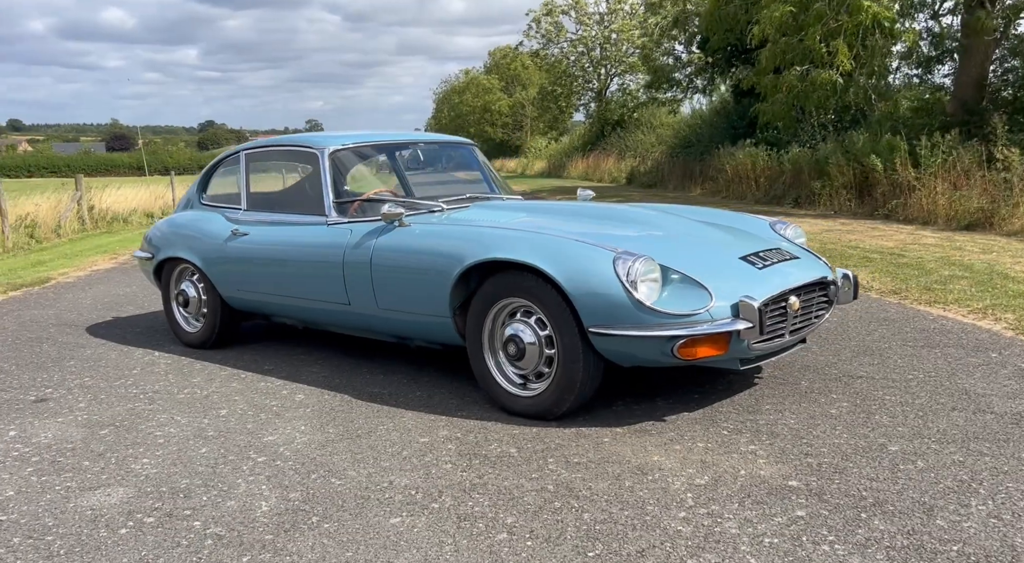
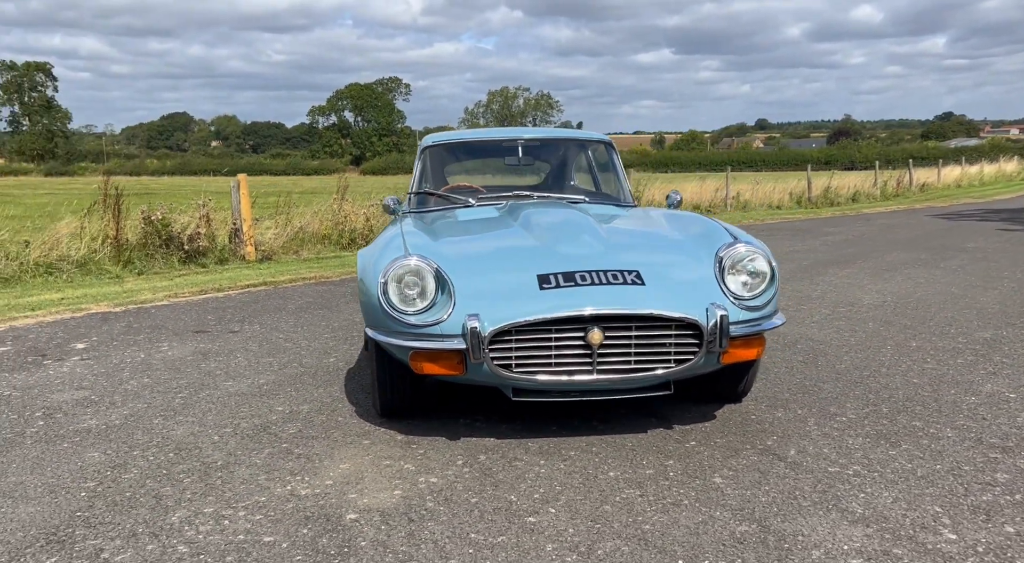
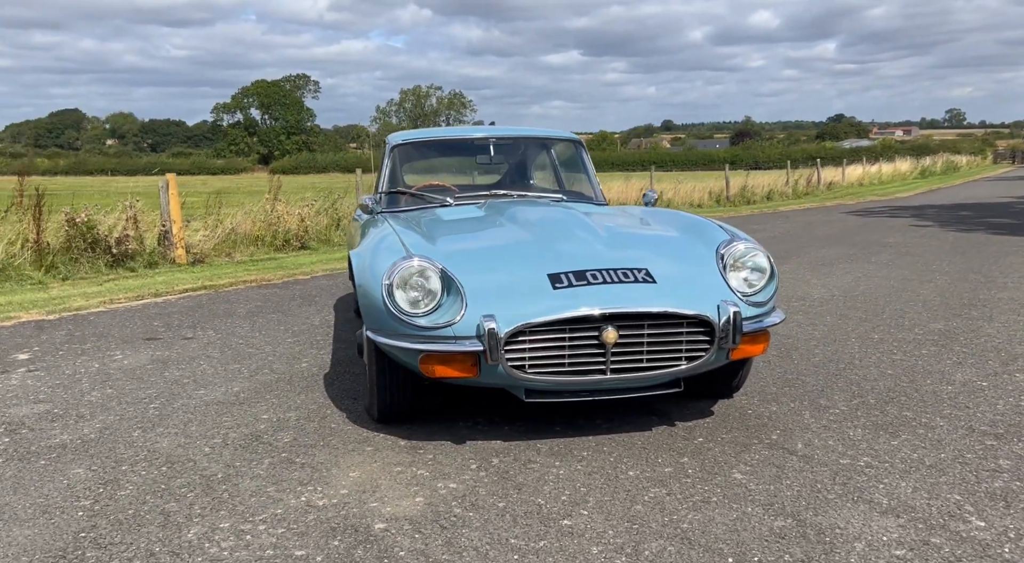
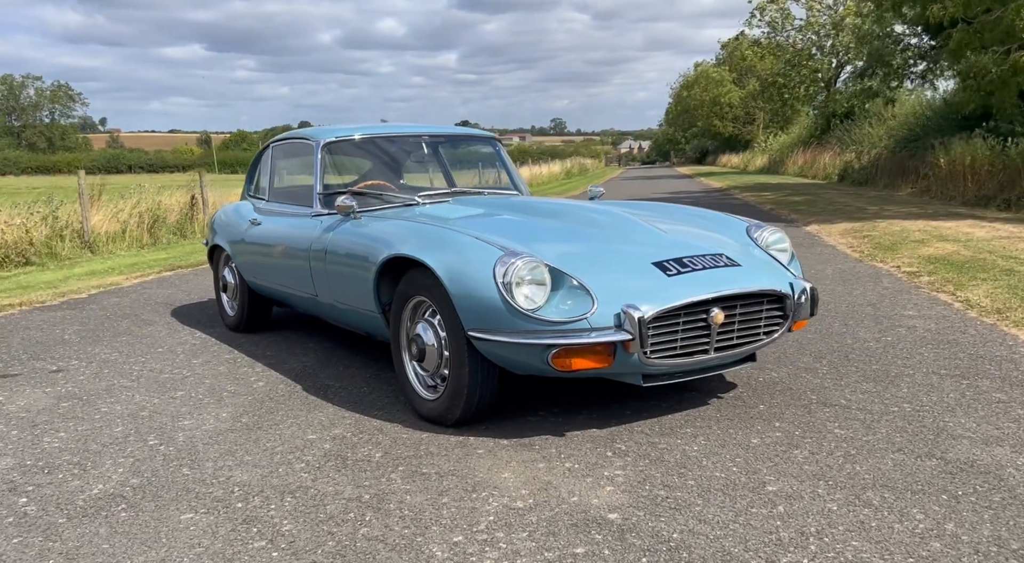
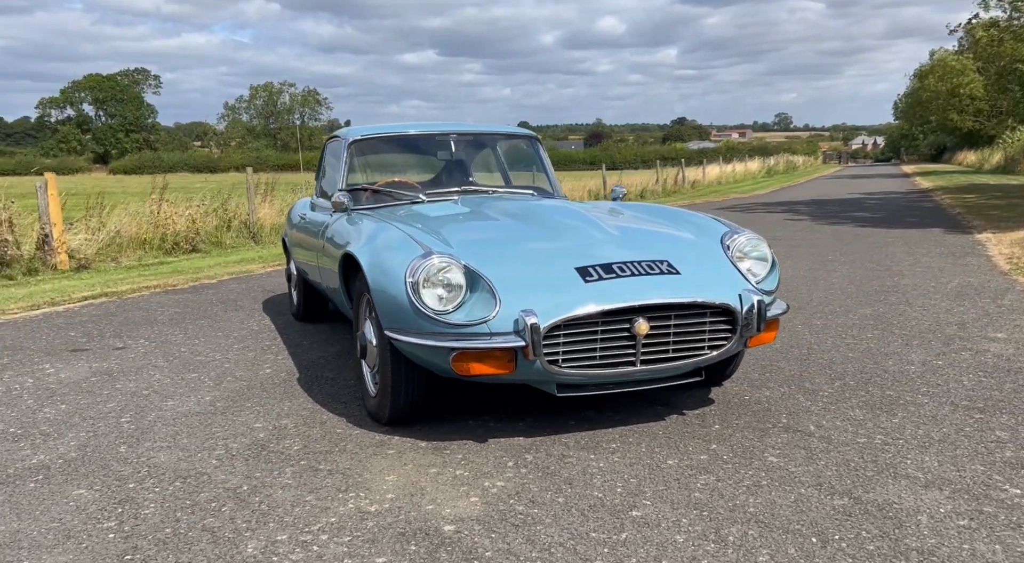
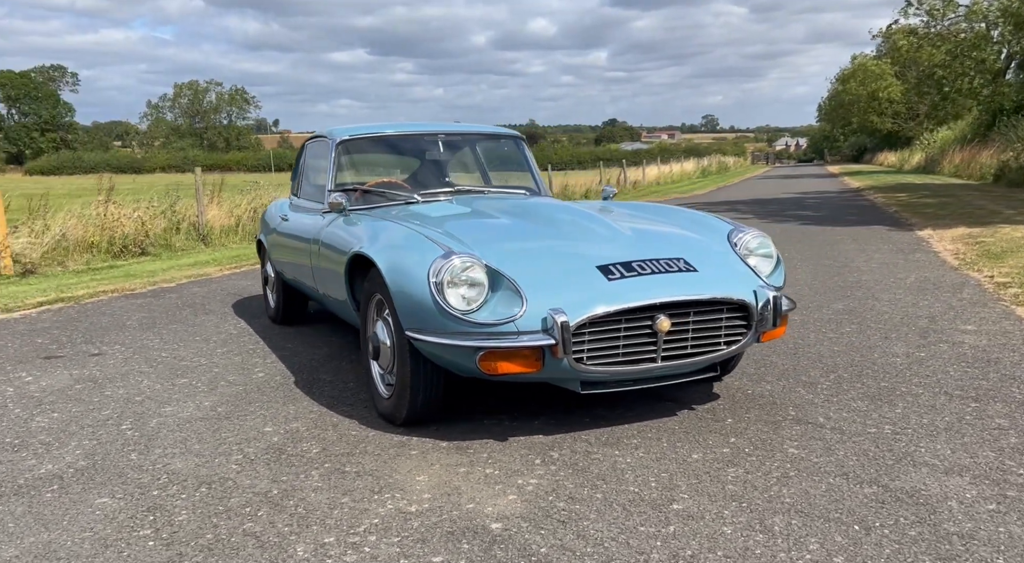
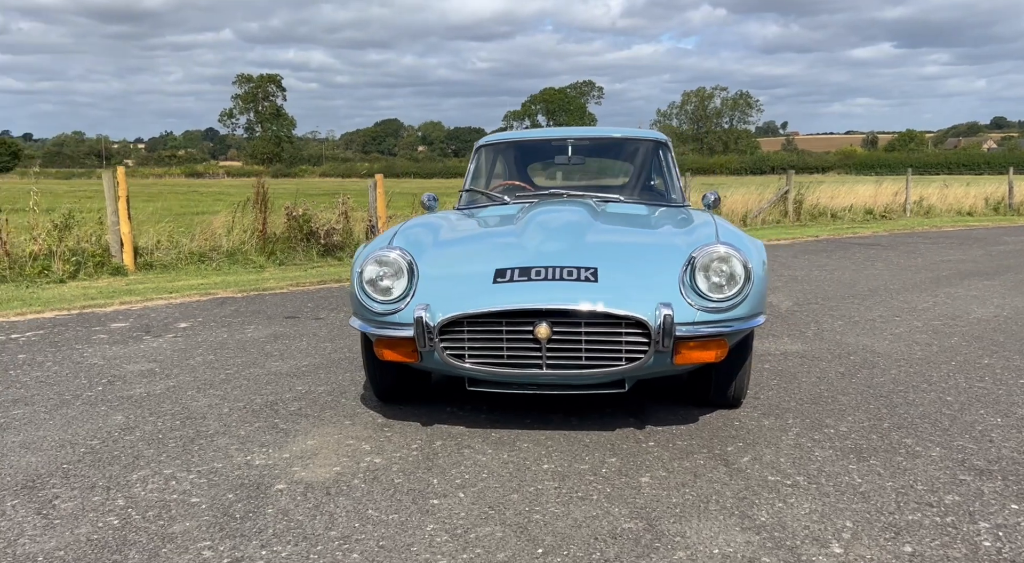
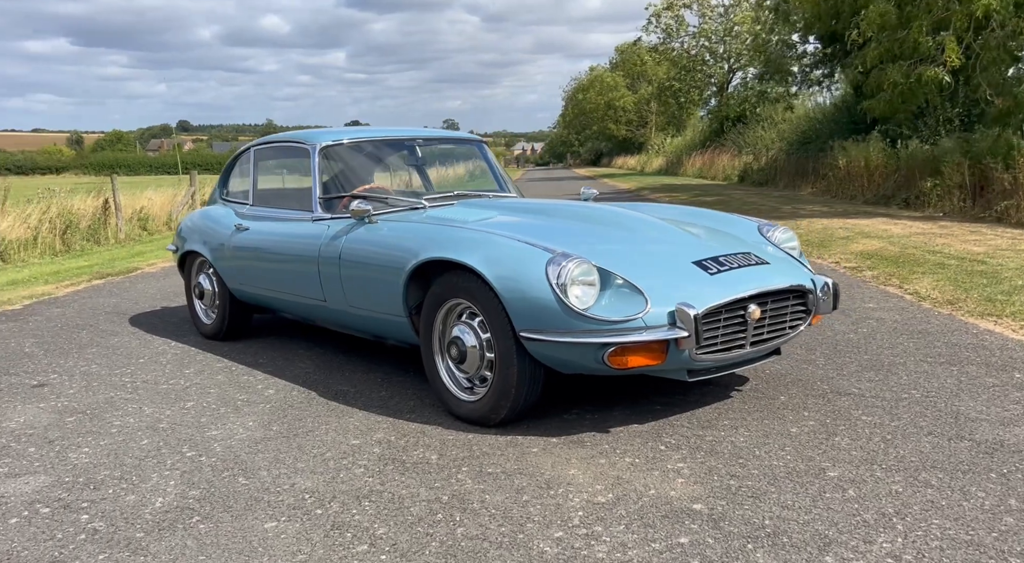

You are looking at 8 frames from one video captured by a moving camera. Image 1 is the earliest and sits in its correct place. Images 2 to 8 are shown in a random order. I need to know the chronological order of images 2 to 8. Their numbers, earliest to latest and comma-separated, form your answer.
8, 4, 6, 5, 3, 2, 7
